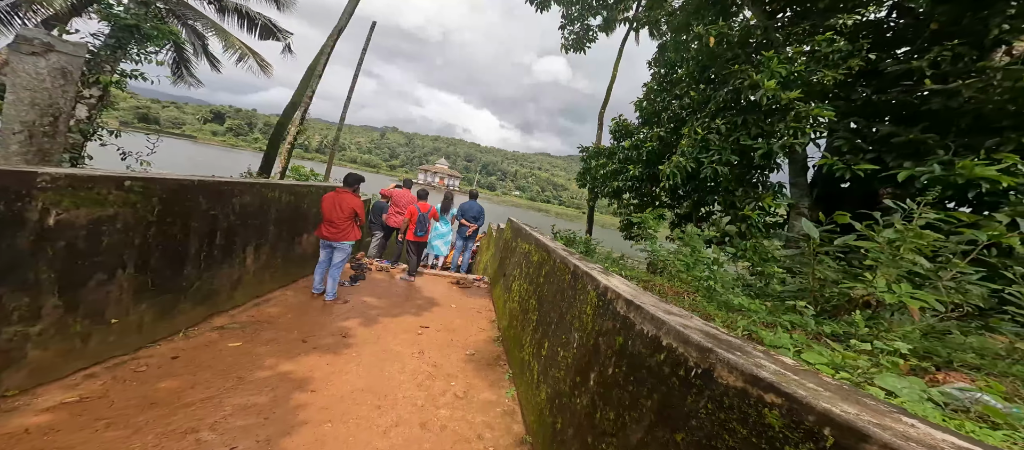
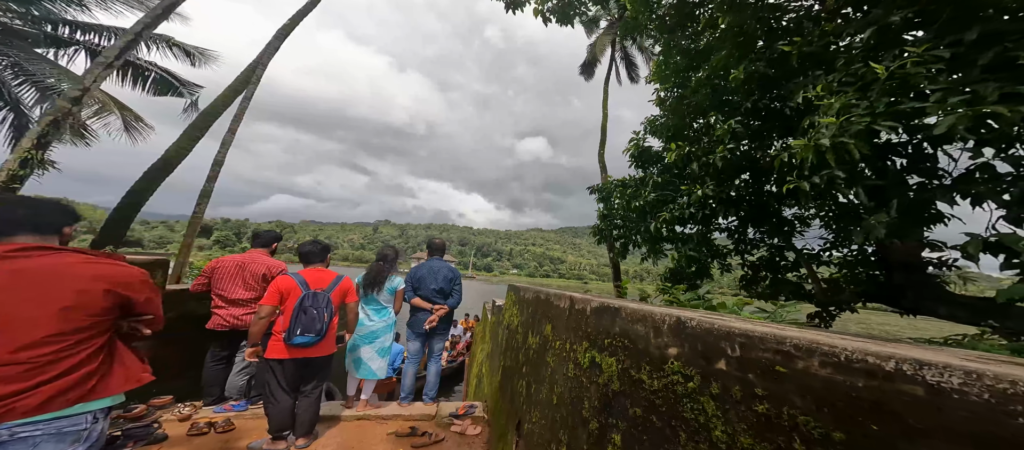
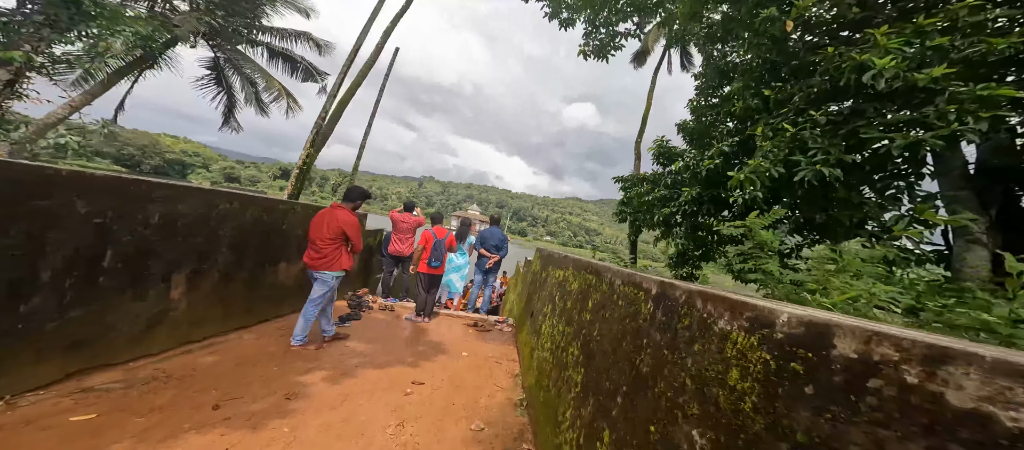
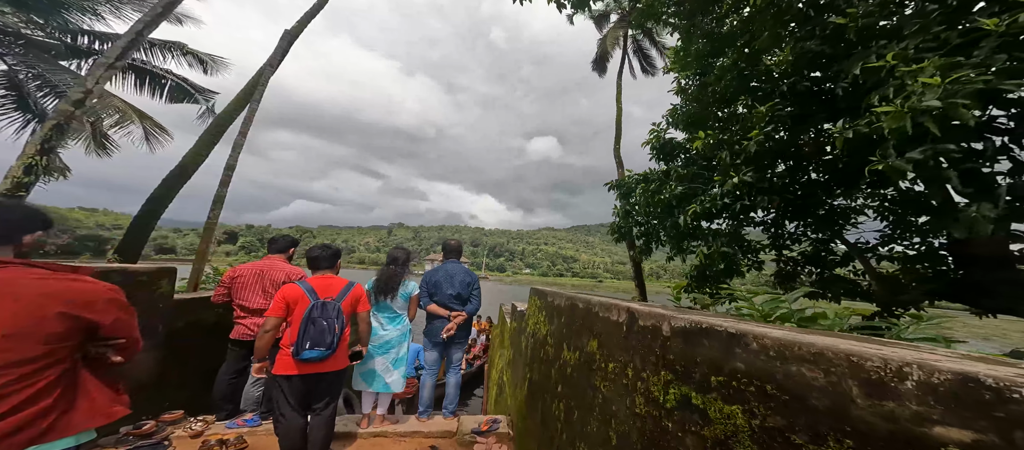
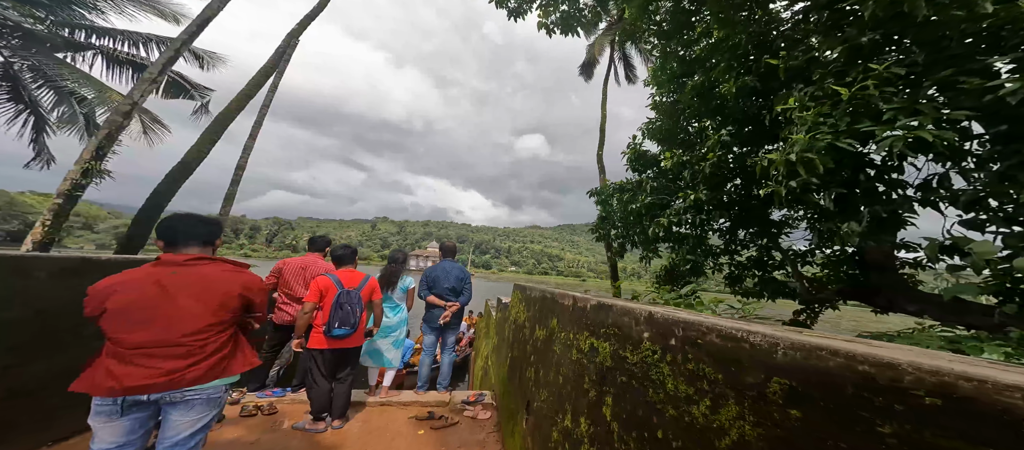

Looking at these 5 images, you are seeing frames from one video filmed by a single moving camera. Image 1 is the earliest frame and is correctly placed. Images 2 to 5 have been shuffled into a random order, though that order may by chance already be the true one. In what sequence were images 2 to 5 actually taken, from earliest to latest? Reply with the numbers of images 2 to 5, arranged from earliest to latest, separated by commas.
3, 5, 2, 4
